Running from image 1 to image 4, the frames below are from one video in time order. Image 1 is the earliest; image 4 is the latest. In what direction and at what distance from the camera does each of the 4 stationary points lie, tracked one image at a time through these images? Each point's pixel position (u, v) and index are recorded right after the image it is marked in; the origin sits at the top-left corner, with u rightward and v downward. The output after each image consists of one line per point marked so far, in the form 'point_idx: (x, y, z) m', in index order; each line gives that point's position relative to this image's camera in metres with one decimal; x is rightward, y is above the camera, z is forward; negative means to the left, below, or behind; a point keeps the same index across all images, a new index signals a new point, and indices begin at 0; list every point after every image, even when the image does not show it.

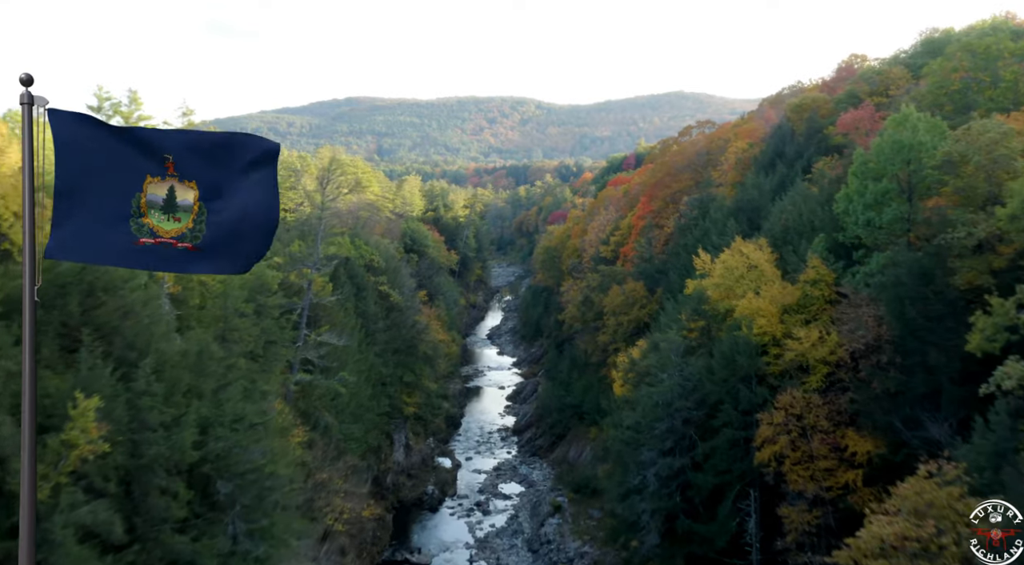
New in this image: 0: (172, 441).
0: (-7.1, -3.3, +16.0) m
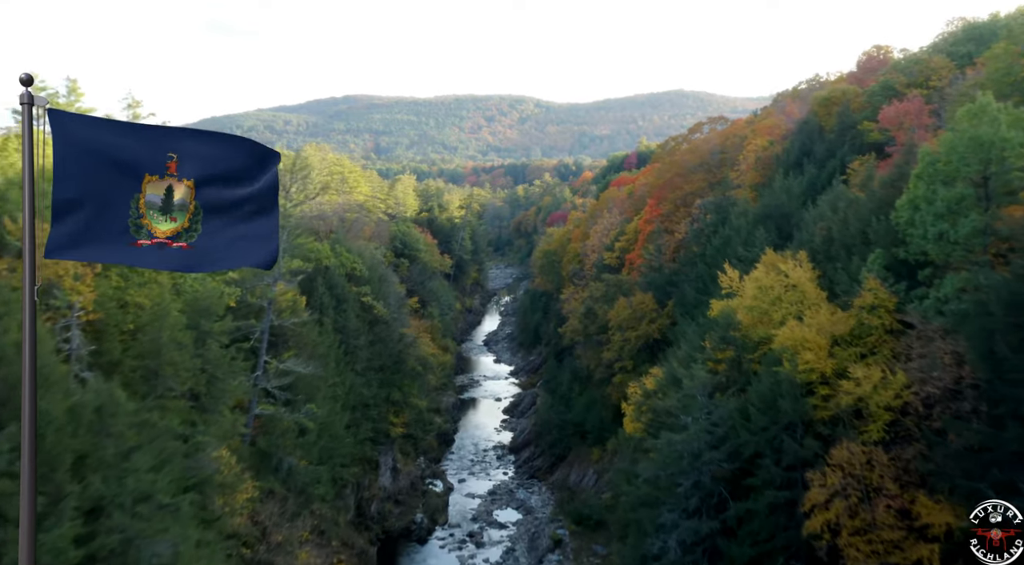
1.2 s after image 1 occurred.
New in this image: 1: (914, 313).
0: (-7.3, -4.0, +11.9) m
1: (+9.7, -0.7, +18.5) m
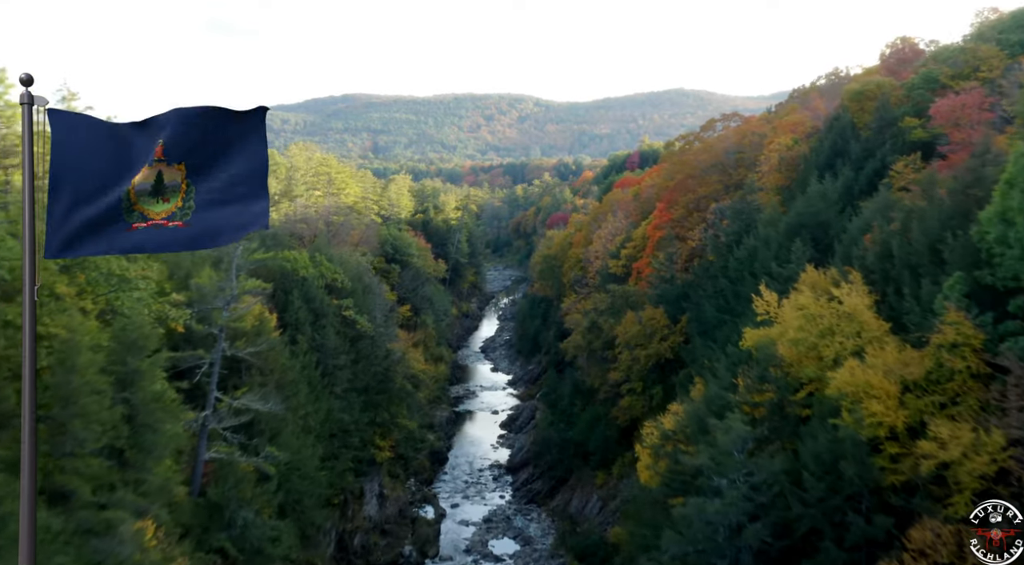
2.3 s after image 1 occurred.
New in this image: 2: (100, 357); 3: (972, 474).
0: (-7.4, -4.6, +8.1) m
1: (+9.6, -1.4, +14.7) m
2: (-9.0, -1.6, +16.9) m
3: (+8.4, -3.5, +14.1) m
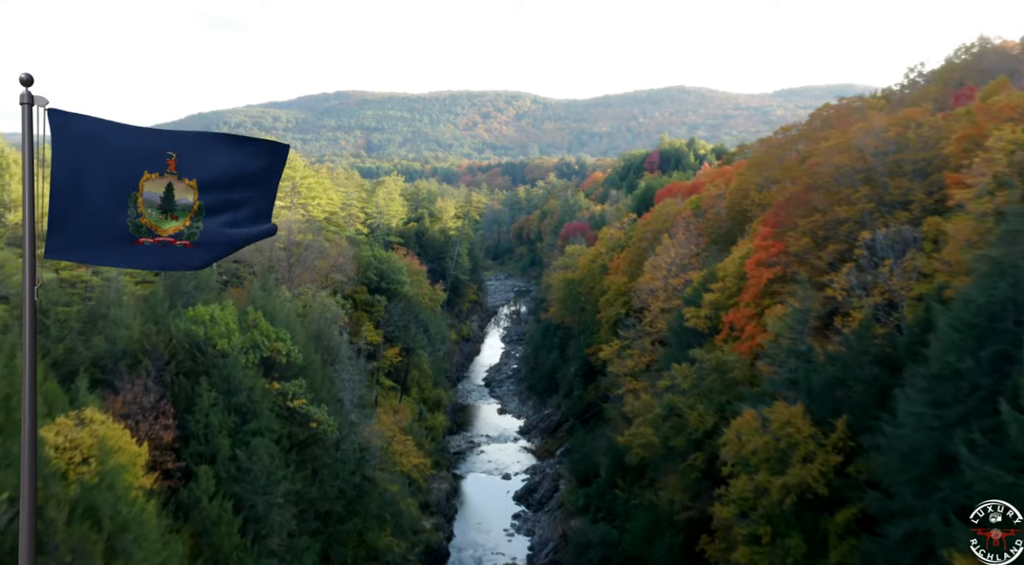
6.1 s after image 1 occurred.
0: (-5.8, -7.0, -5.7) m
1: (+11.1, -3.8, +1.0) m
2: (-7.5, -3.9, +3.0) m
3: (+10.0, -5.9, +0.4) m
